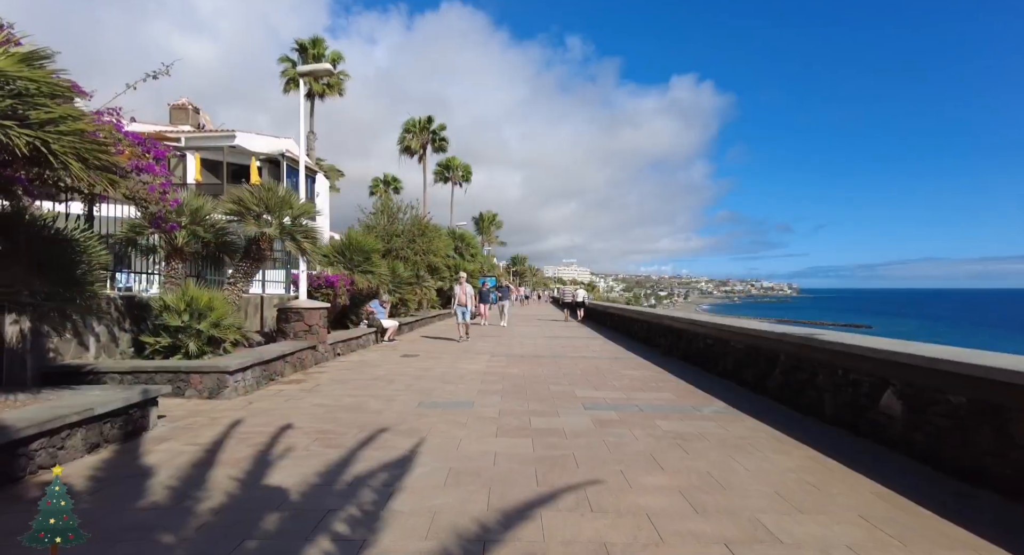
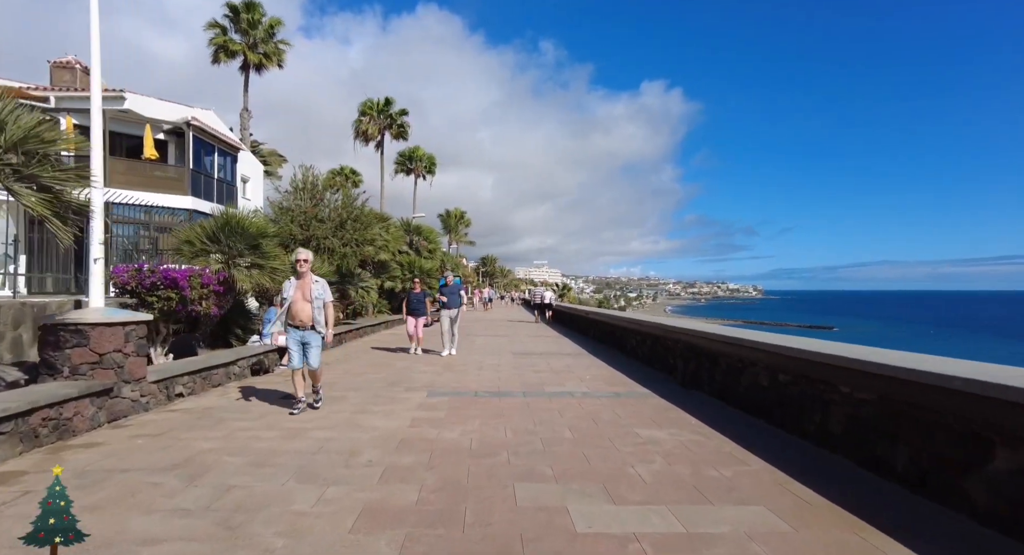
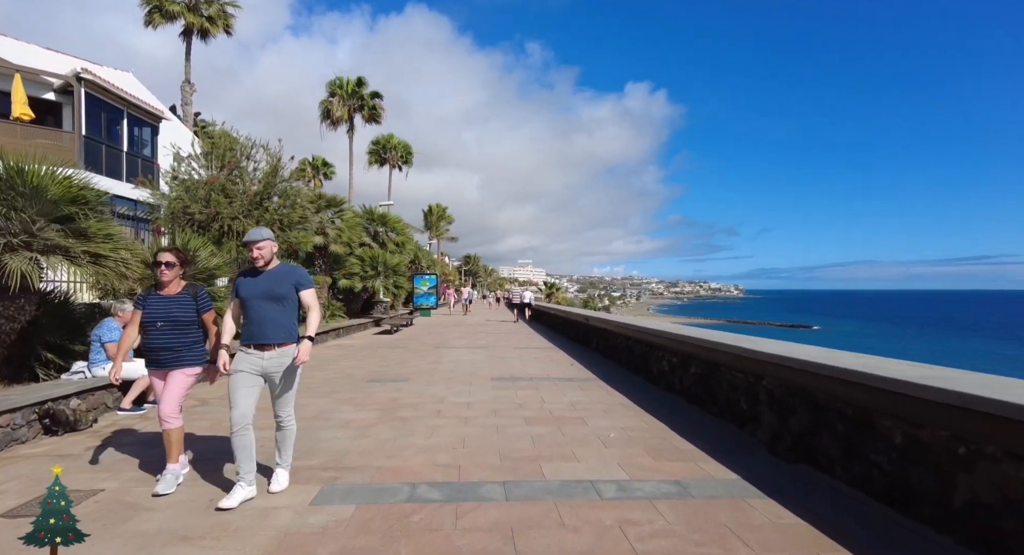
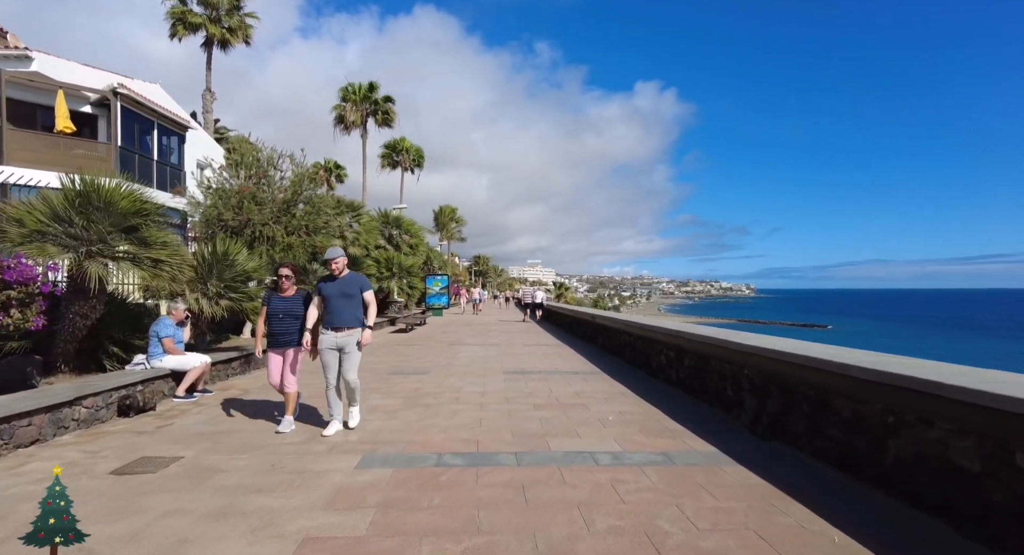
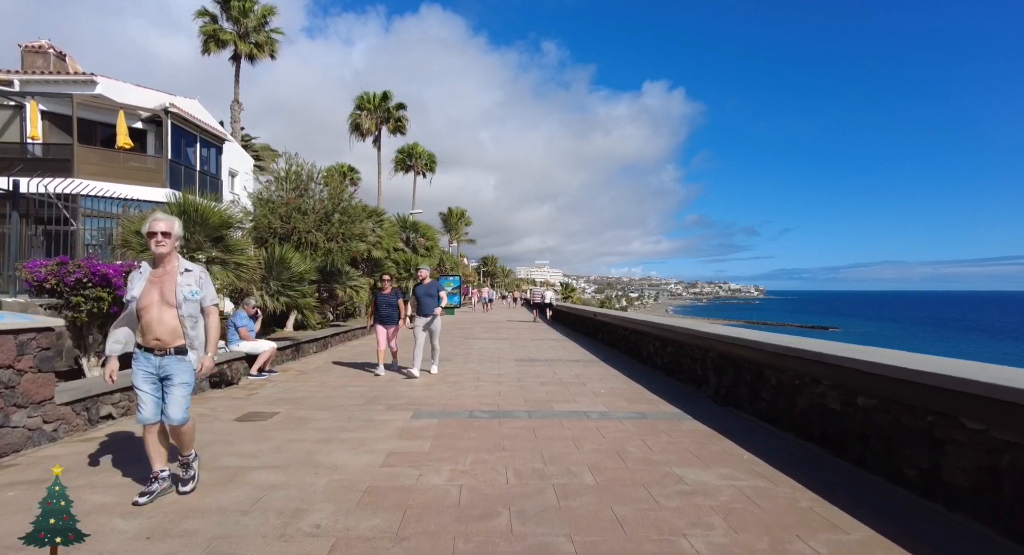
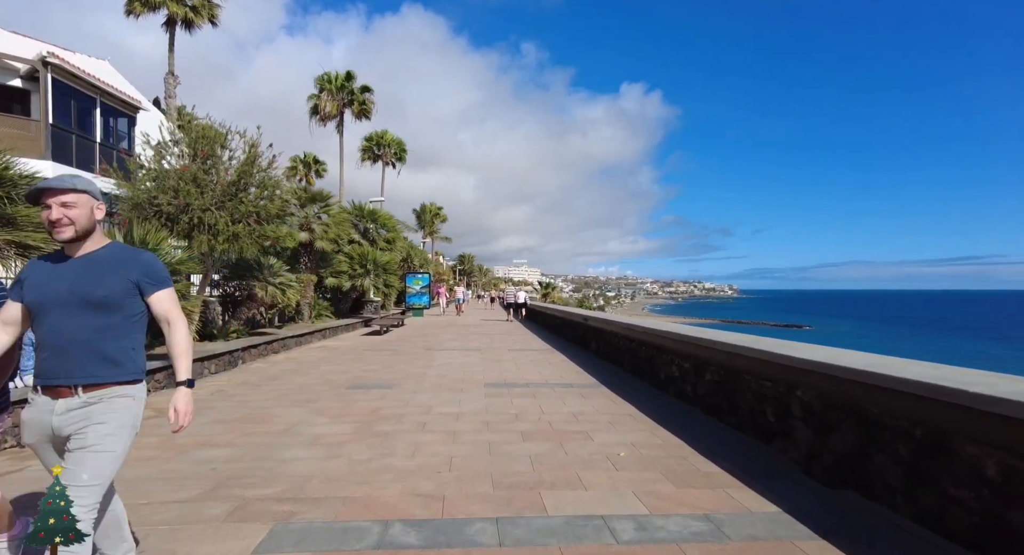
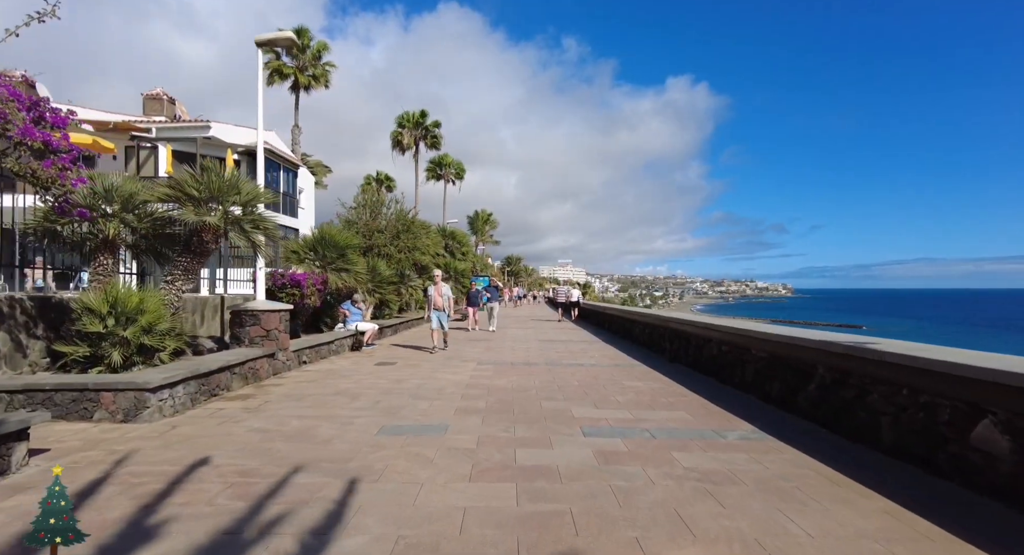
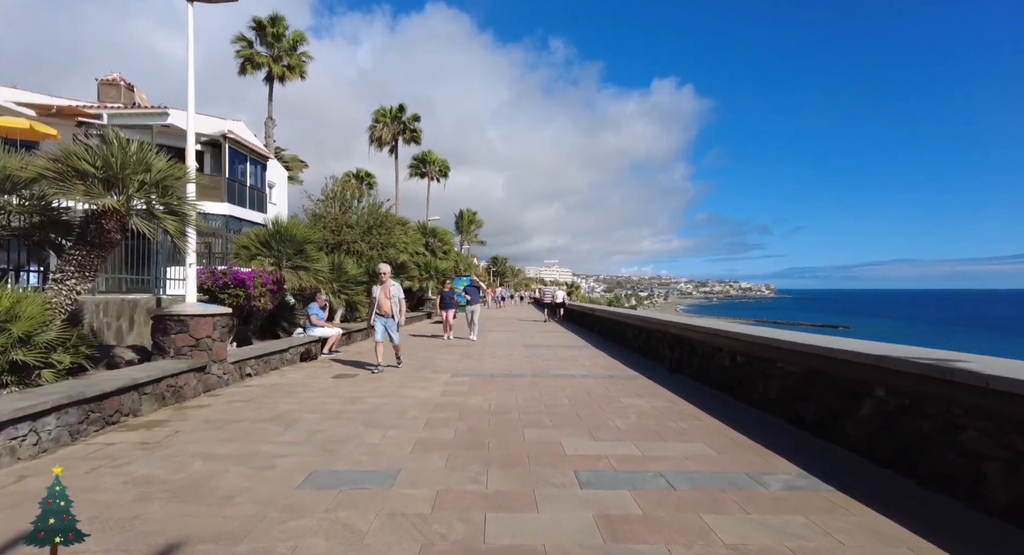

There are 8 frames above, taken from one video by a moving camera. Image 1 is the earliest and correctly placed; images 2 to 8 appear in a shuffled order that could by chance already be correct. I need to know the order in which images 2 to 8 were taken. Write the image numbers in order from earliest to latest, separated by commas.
7, 8, 2, 5, 4, 3, 6
